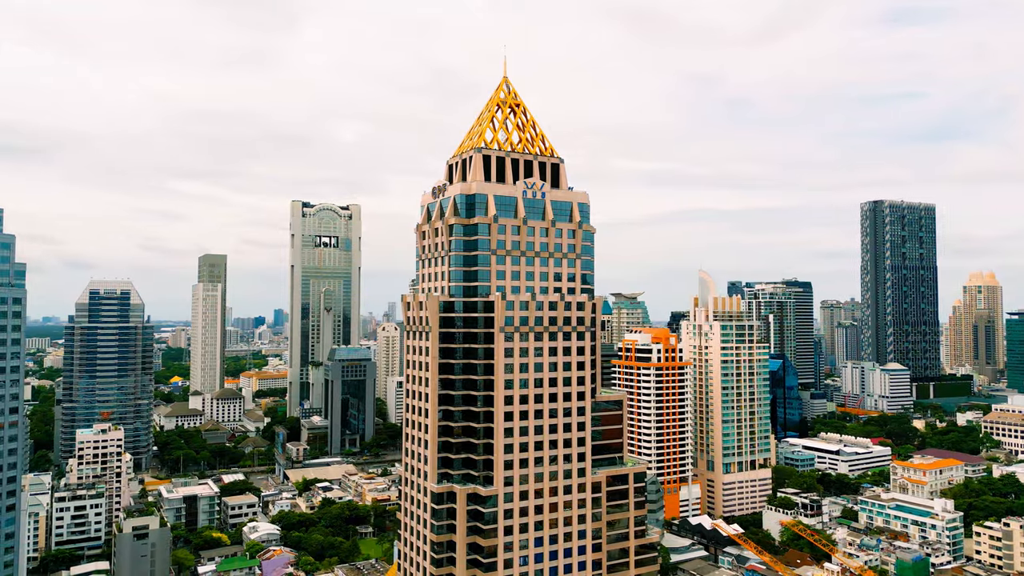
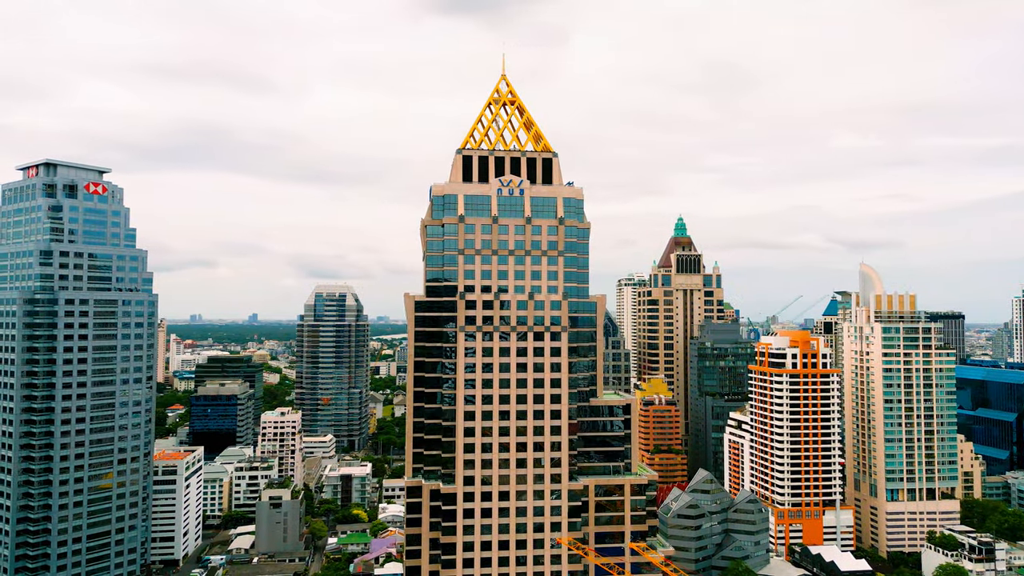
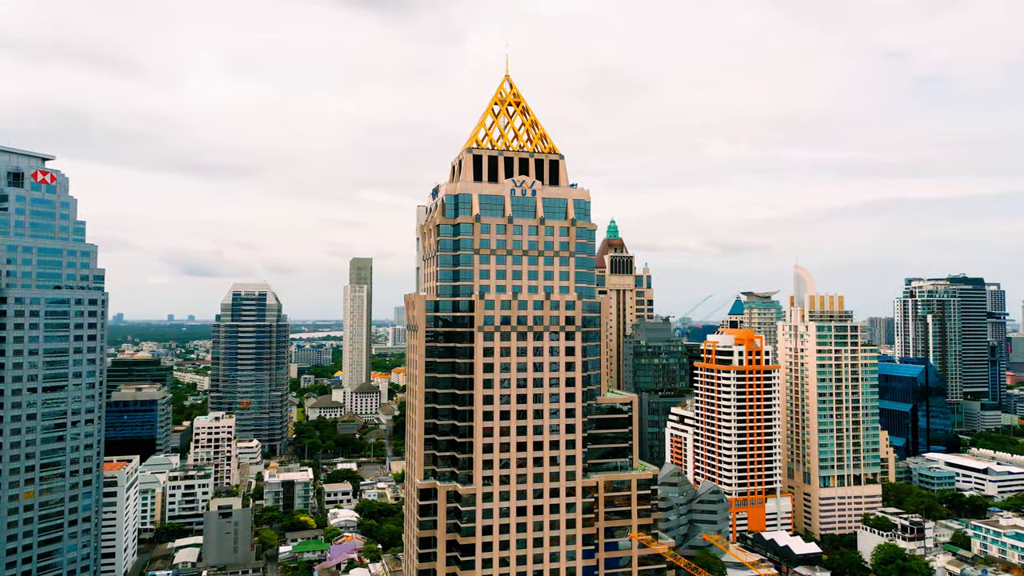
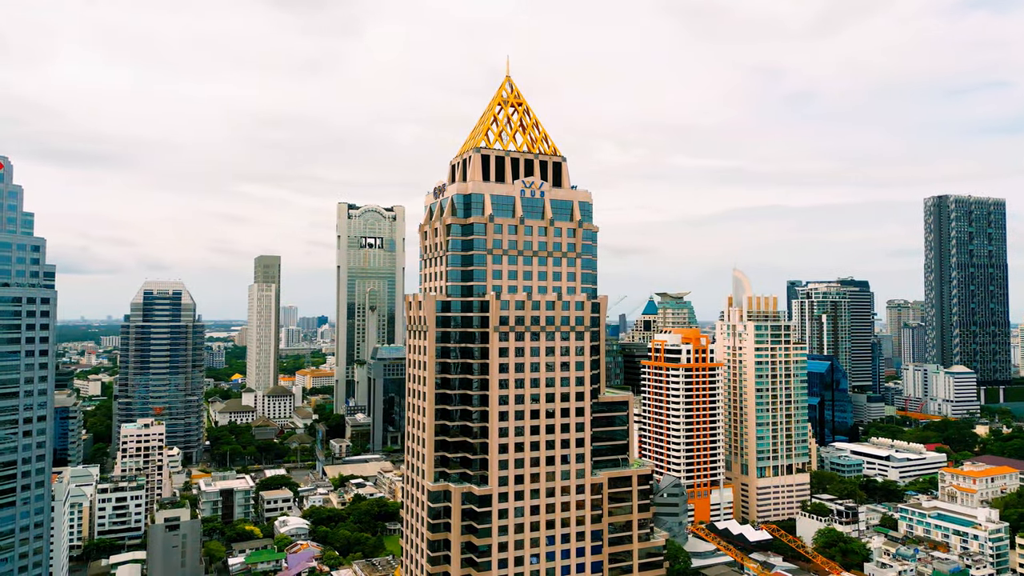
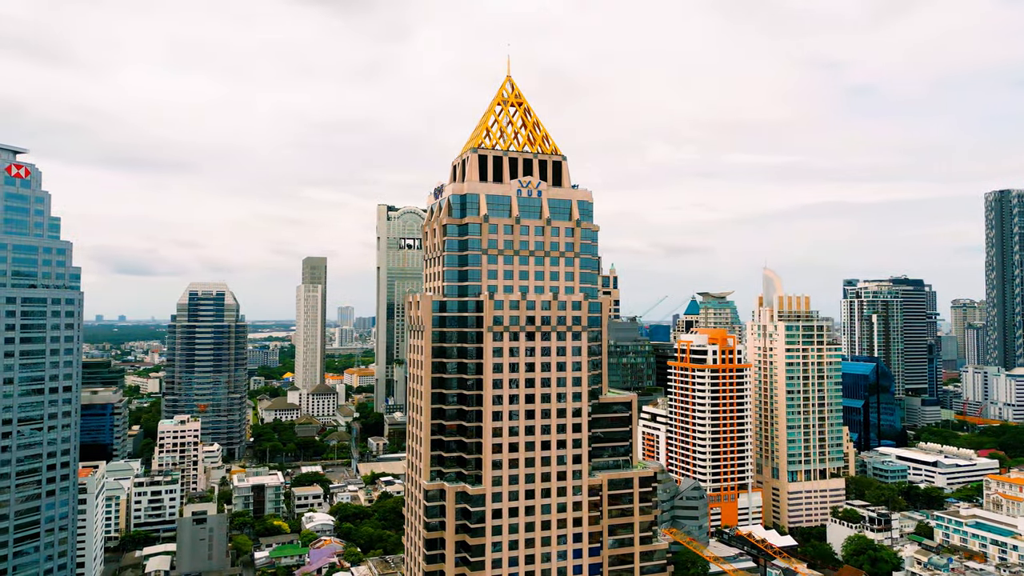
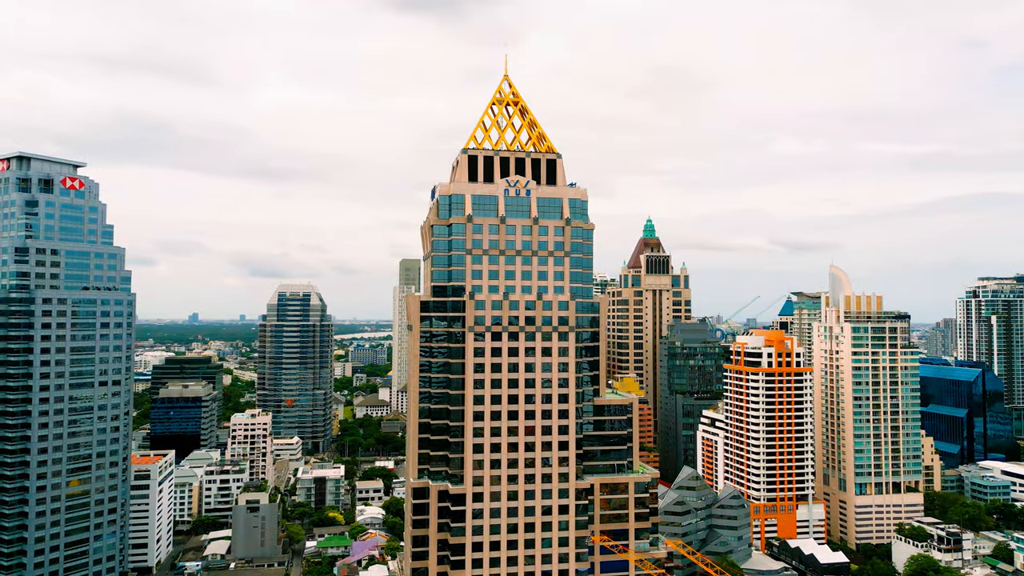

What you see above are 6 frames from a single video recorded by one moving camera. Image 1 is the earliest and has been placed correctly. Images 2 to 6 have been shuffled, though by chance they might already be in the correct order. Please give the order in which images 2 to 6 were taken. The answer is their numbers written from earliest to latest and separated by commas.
4, 5, 3, 6, 2
